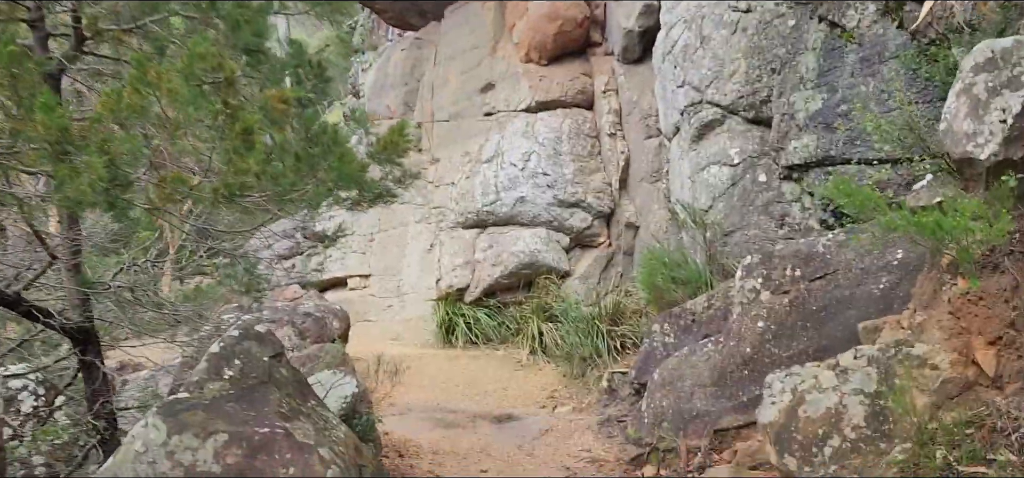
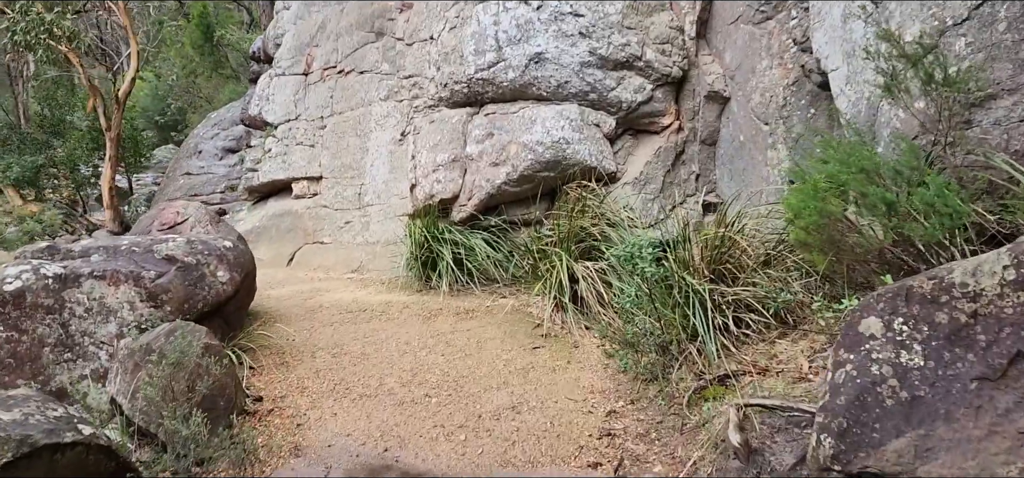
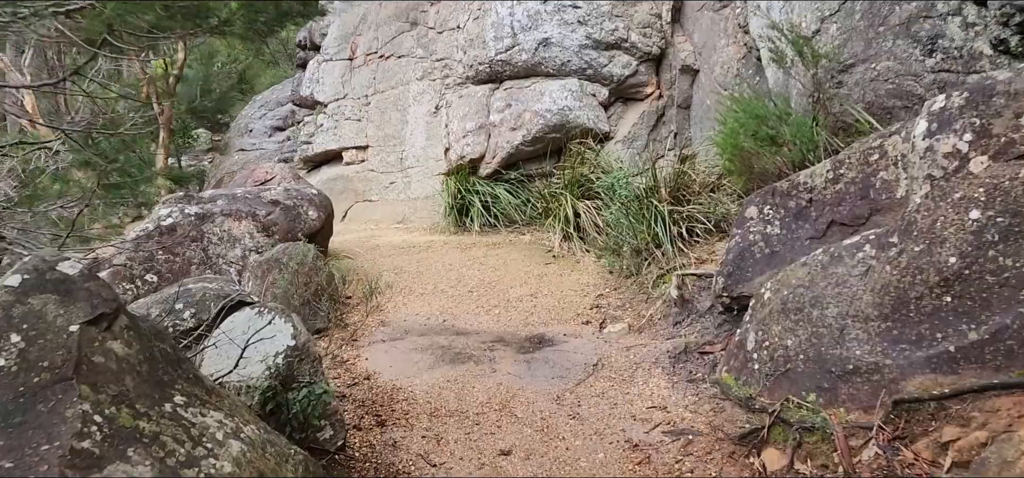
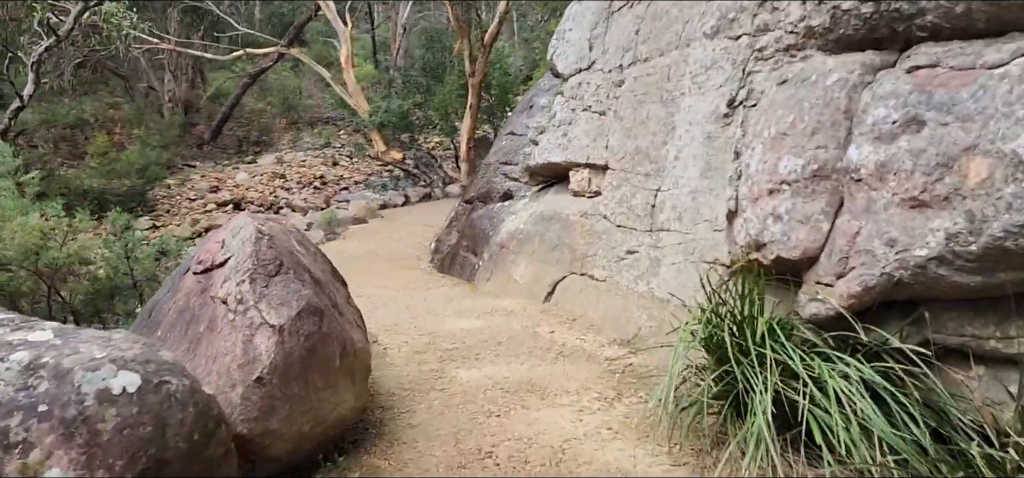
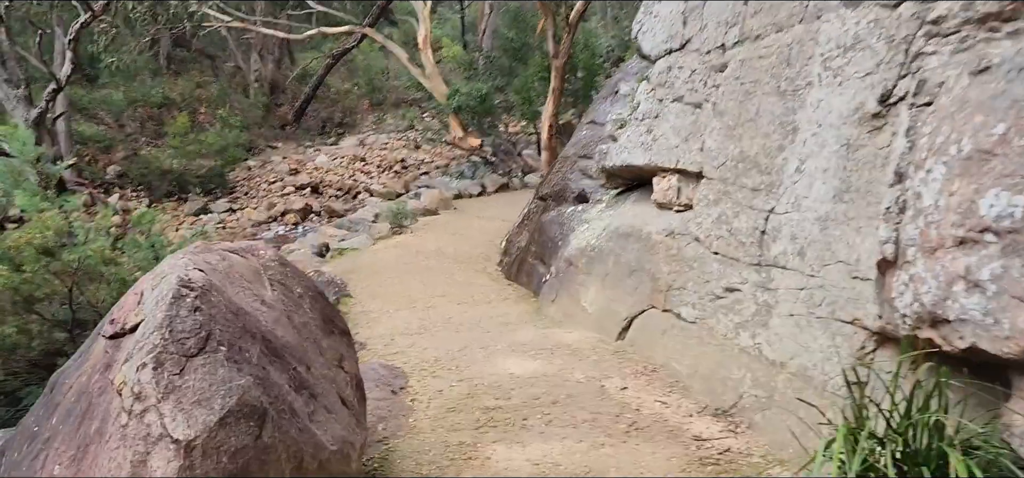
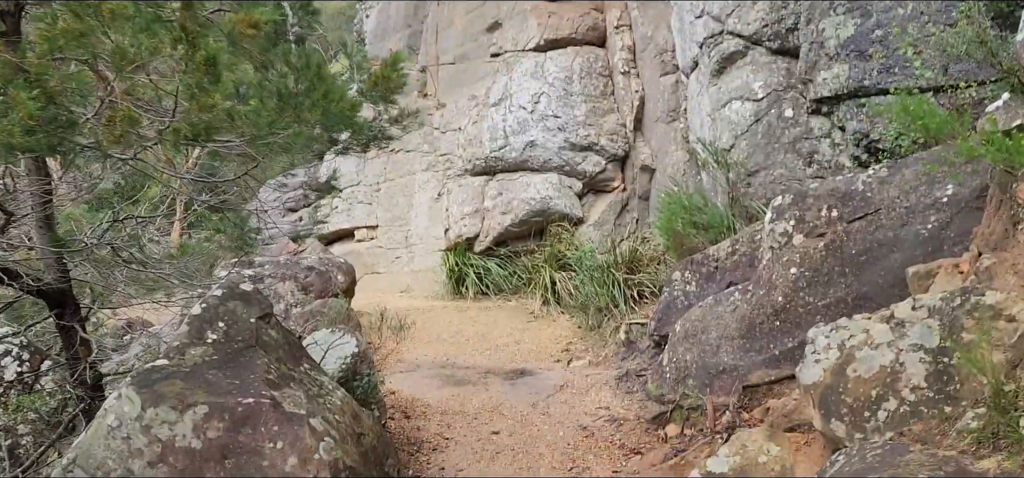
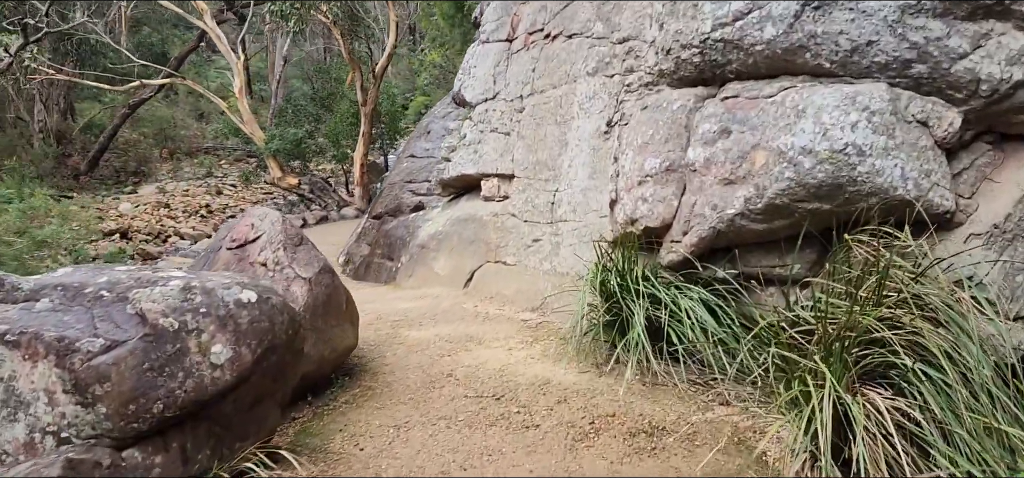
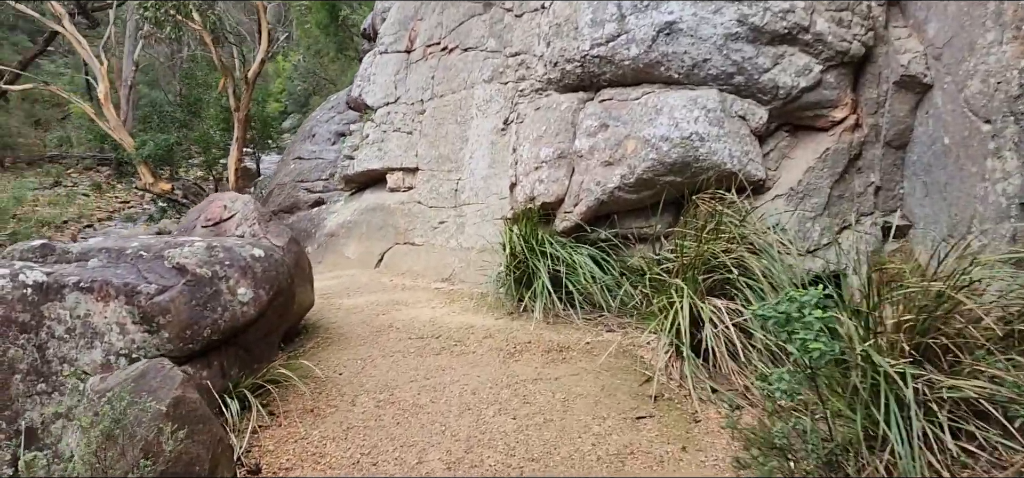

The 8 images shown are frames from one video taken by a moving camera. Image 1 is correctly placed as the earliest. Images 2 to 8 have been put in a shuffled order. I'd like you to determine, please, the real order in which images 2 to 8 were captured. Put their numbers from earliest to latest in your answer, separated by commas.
6, 3, 2, 8, 7, 4, 5
